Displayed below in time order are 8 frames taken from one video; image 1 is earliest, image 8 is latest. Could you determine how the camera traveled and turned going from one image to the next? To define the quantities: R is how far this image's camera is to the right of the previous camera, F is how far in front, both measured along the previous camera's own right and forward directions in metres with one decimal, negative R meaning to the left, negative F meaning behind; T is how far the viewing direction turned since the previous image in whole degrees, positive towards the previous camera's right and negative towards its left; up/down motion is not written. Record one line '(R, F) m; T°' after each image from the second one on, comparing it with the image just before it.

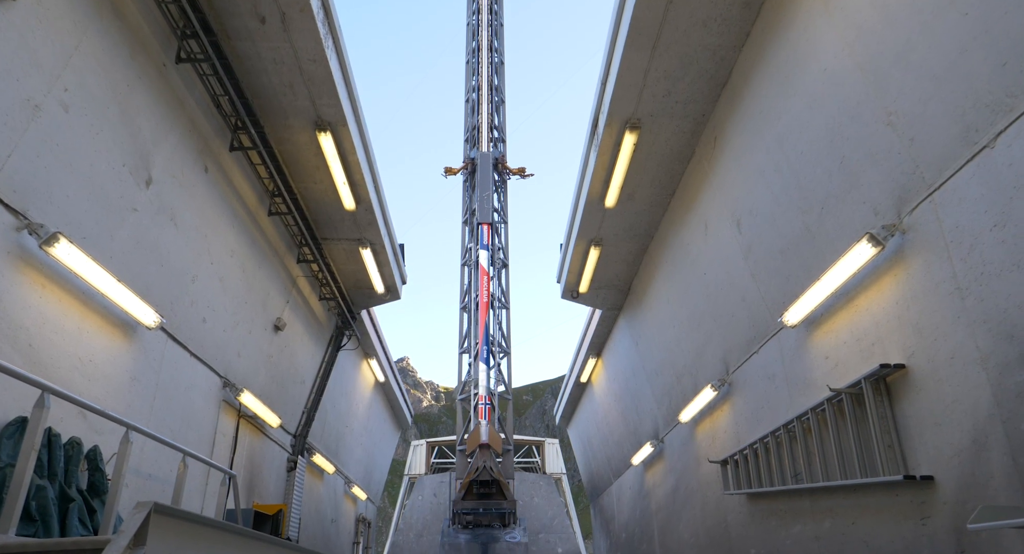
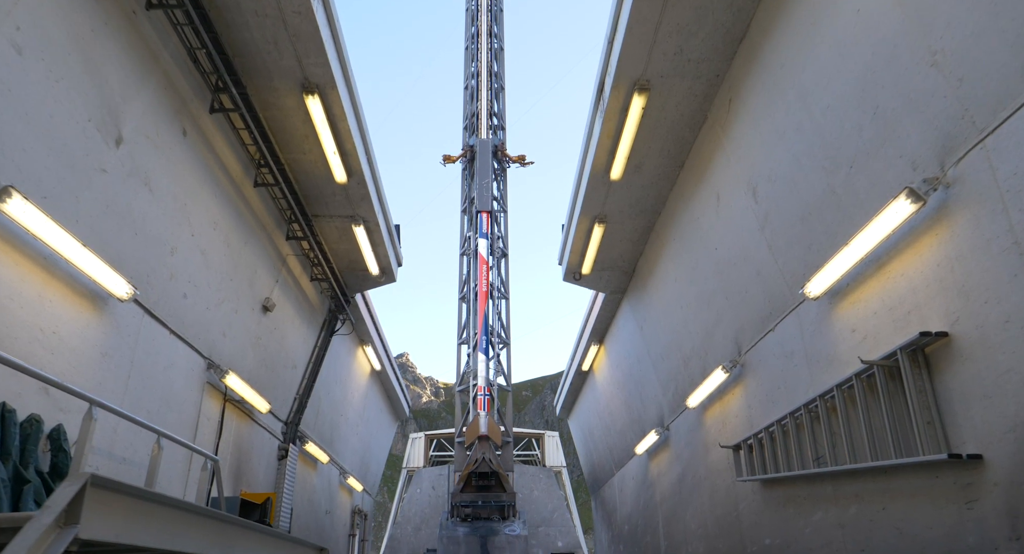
(0.0, +0.5) m; 0°
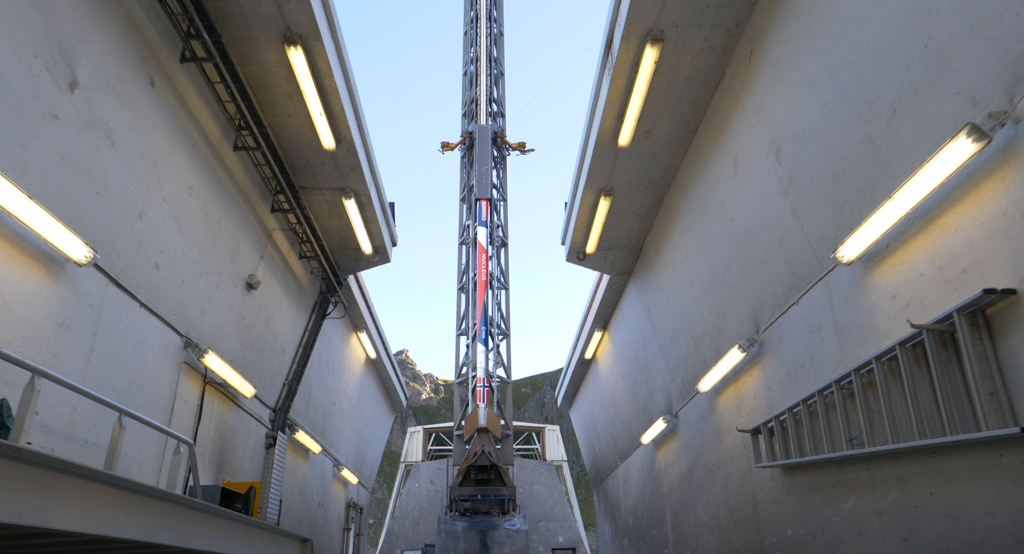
(0.0, +0.7) m; 0°
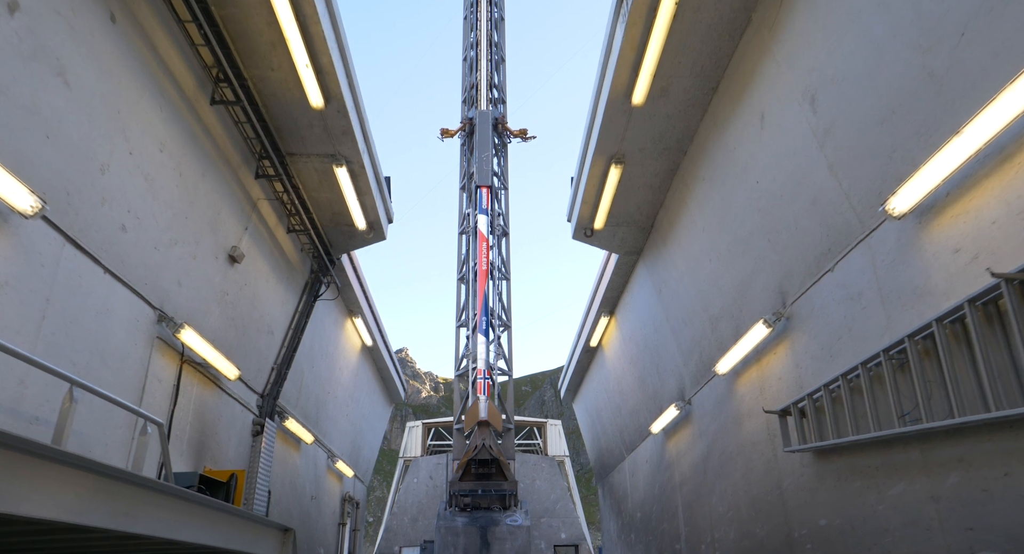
(-0.1, +0.8) m; 0°
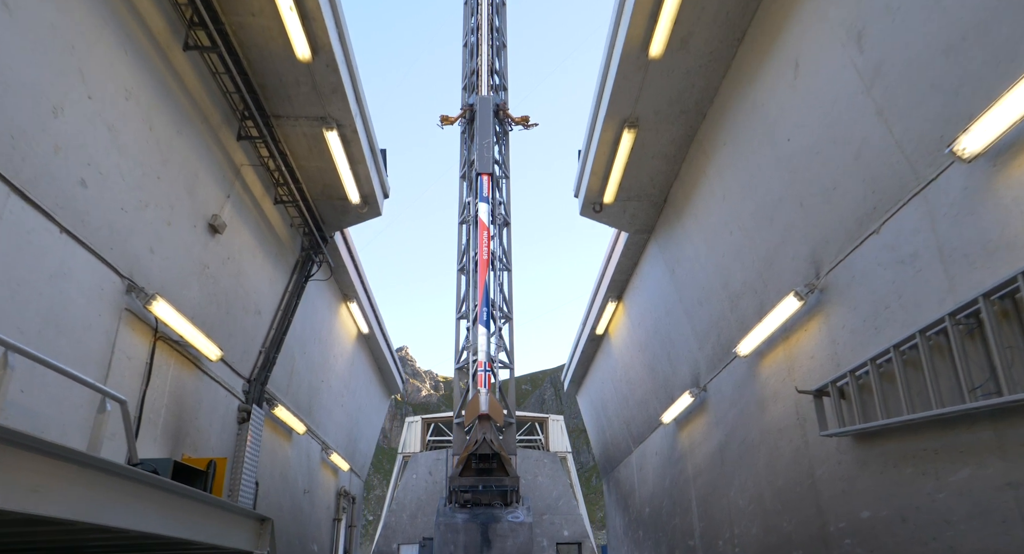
(-0.1, +0.8) m; 0°
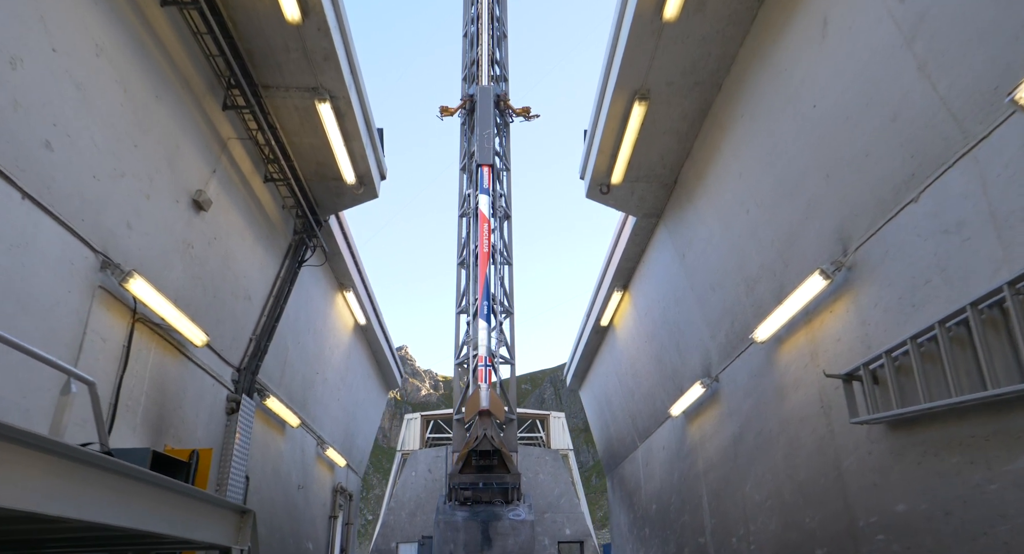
(-0.1, +0.5) m; 0°
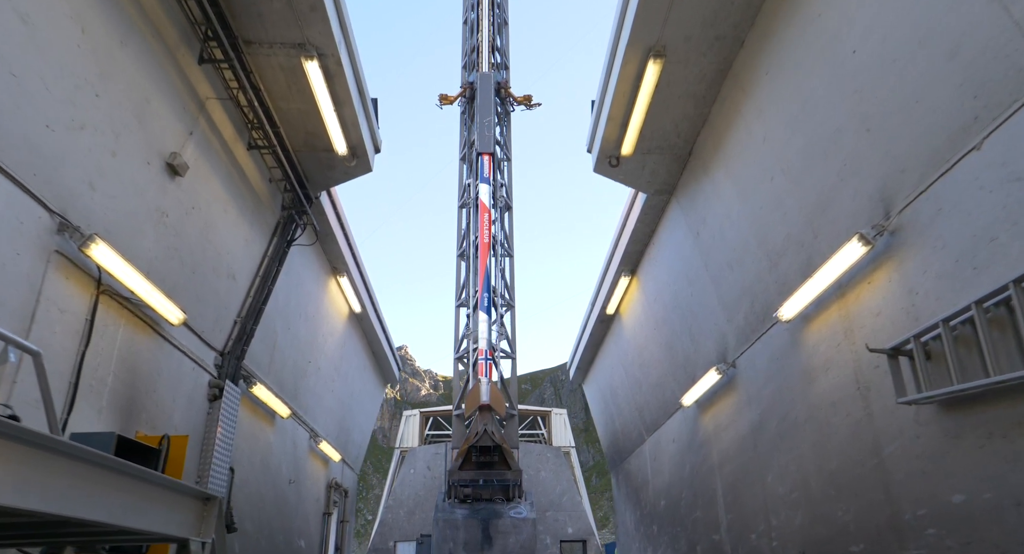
(0.0, +0.7) m; 0°
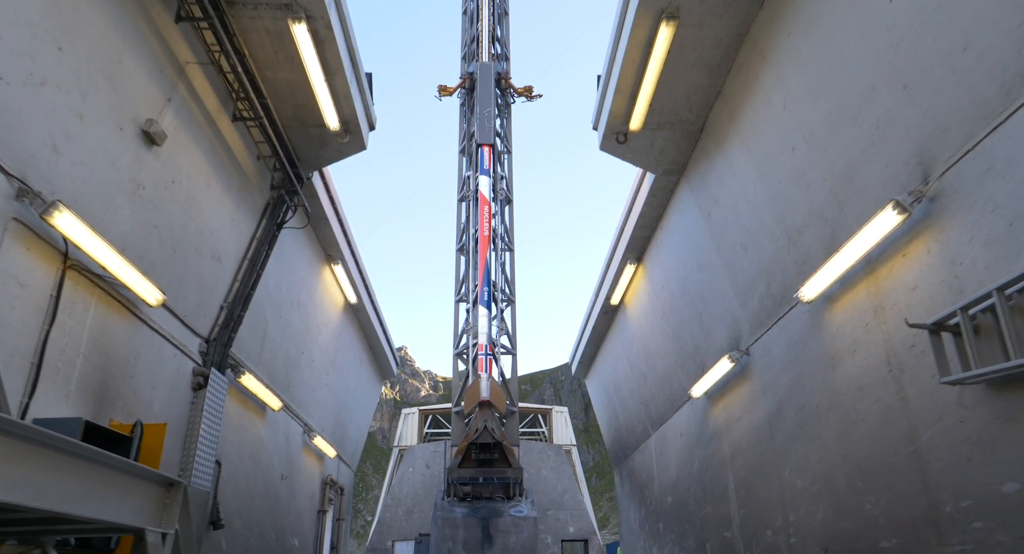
(0.0, +0.5) m; 0°
